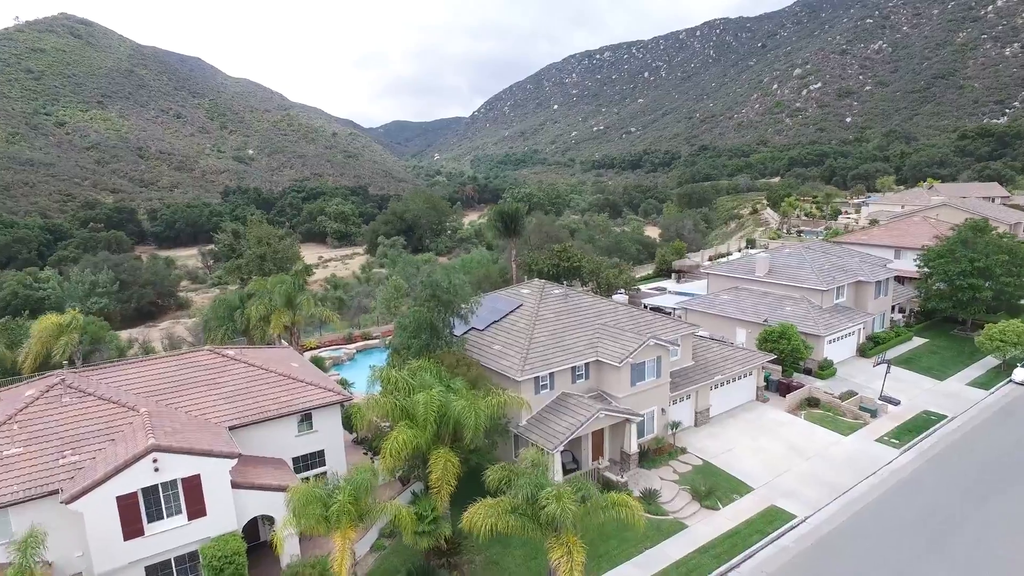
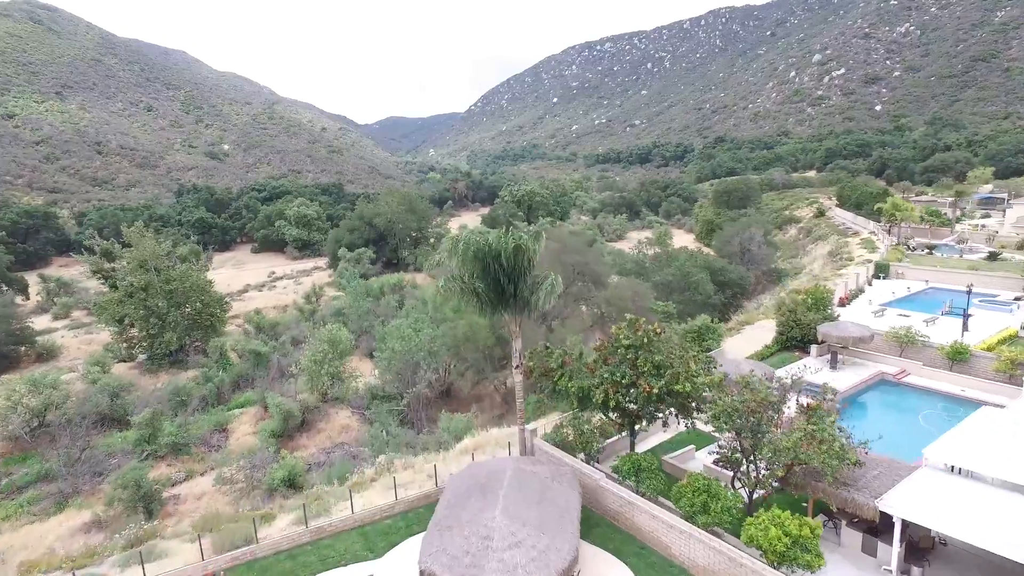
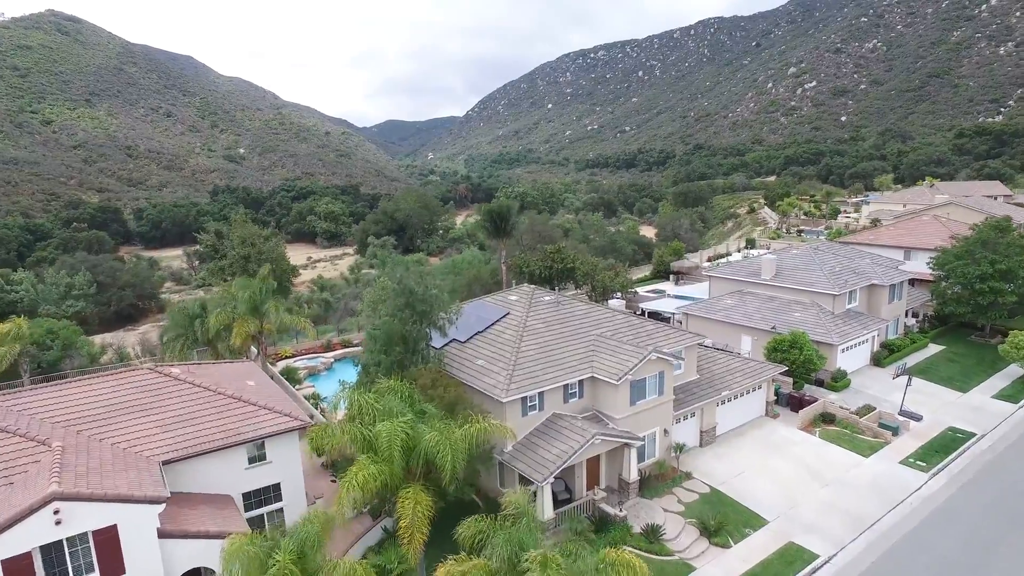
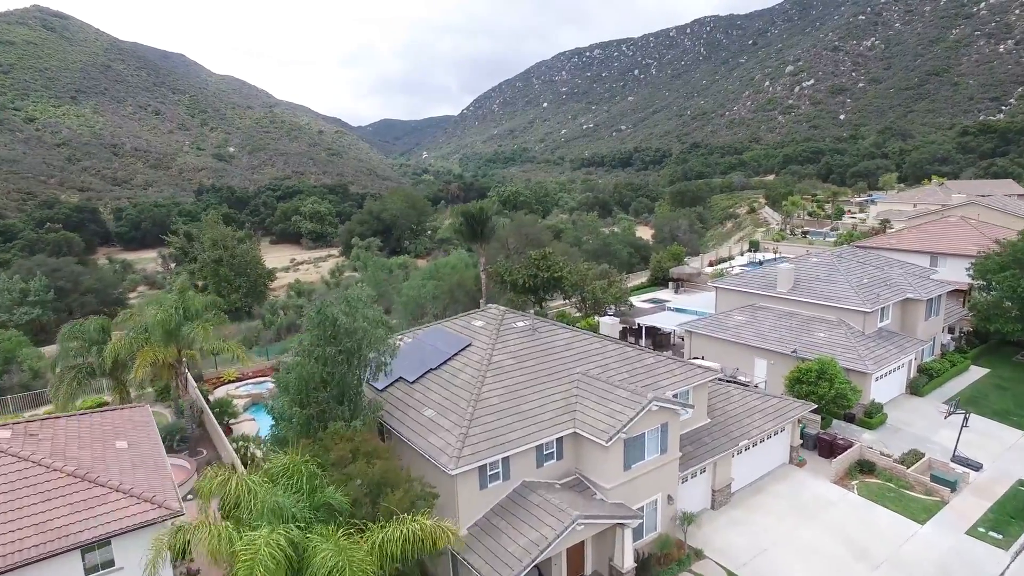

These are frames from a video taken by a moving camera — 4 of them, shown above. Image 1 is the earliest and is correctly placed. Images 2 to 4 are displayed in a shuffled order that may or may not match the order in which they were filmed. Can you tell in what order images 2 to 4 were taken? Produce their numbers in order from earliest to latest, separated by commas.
3, 4, 2
